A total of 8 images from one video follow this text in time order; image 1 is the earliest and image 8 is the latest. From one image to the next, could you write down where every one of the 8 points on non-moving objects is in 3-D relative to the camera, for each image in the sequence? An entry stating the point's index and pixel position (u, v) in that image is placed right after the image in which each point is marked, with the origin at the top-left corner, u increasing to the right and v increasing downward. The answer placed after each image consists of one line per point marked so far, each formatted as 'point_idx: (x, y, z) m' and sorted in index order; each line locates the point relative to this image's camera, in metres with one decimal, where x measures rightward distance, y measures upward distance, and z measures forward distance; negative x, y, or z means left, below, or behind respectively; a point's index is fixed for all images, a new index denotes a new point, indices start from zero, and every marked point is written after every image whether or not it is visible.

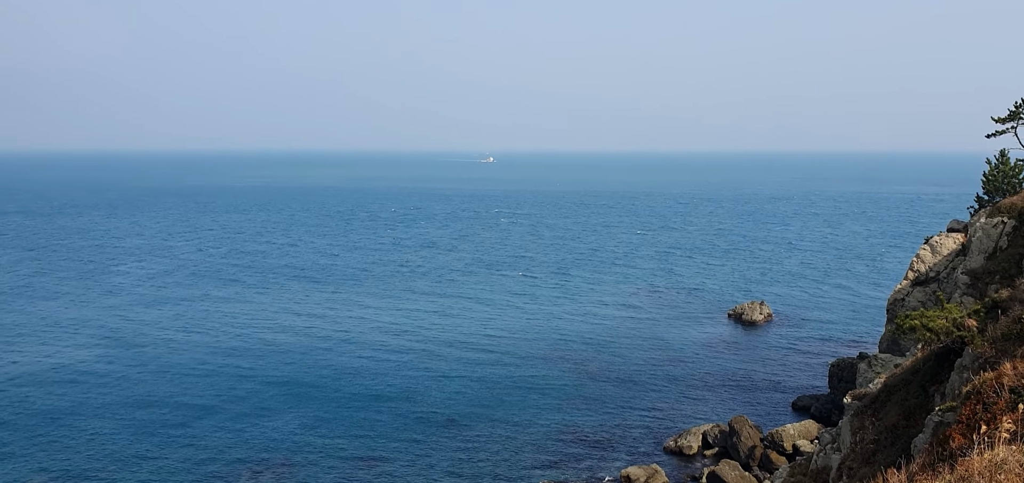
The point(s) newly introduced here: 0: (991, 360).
0: (+13.3, -3.3, +19.4) m
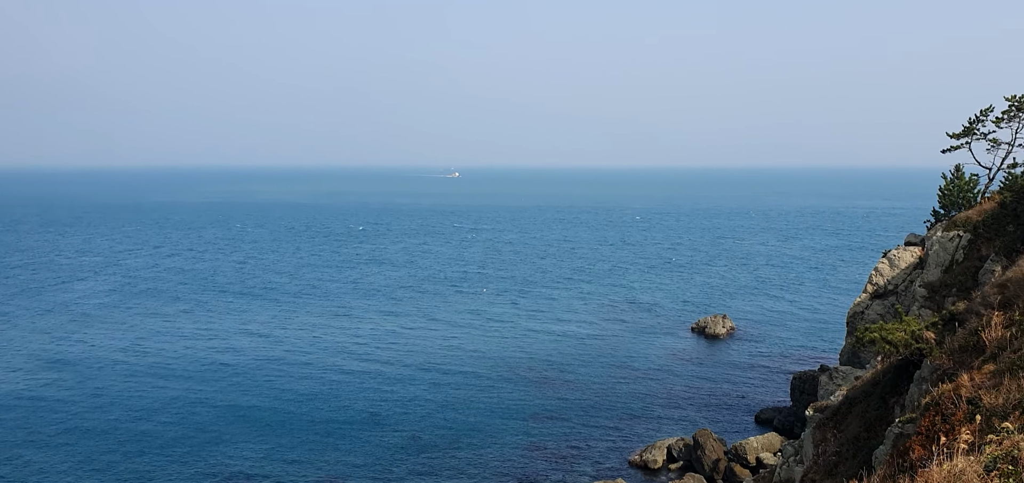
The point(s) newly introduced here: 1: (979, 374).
0: (+12.3, -3.7, +19.7) m
1: (+12.6, -3.6, +18.7) m
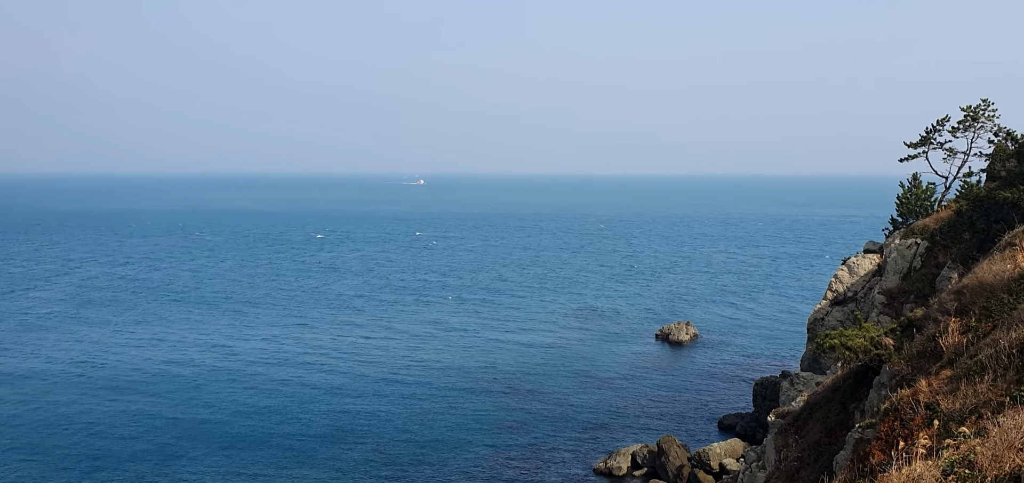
0: (+11.3, -3.9, +19.9) m
1: (+11.6, -3.8, +19.0) m
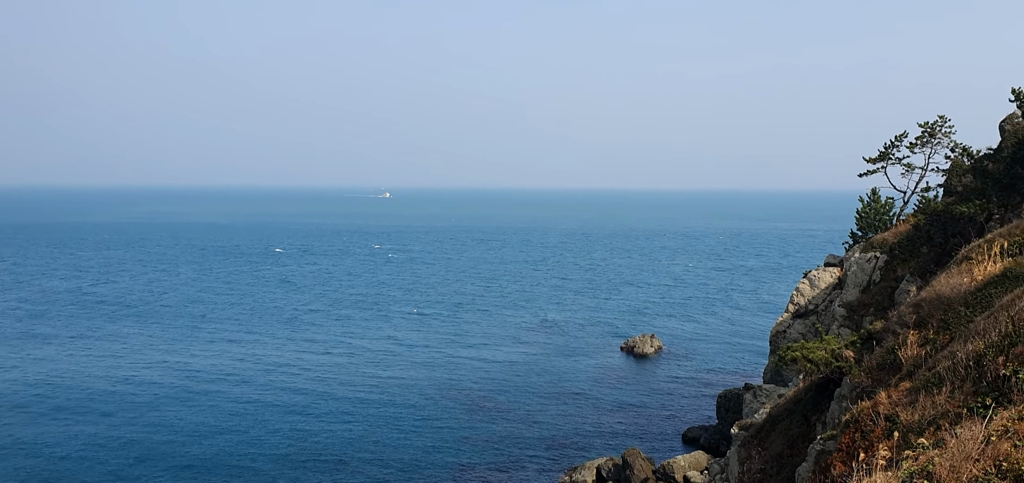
0: (+10.2, -4.3, +20.2) m
1: (+10.6, -4.1, +19.3) m
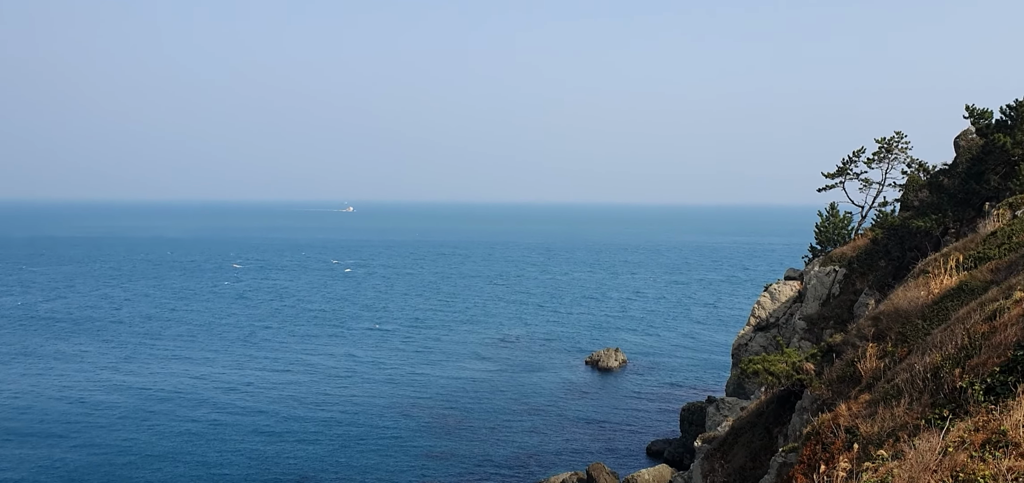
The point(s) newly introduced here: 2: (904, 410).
0: (+9.2, -4.7, +20.4) m
1: (+9.6, -4.5, +19.5) m
2: (+9.9, -4.3, +17.7) m
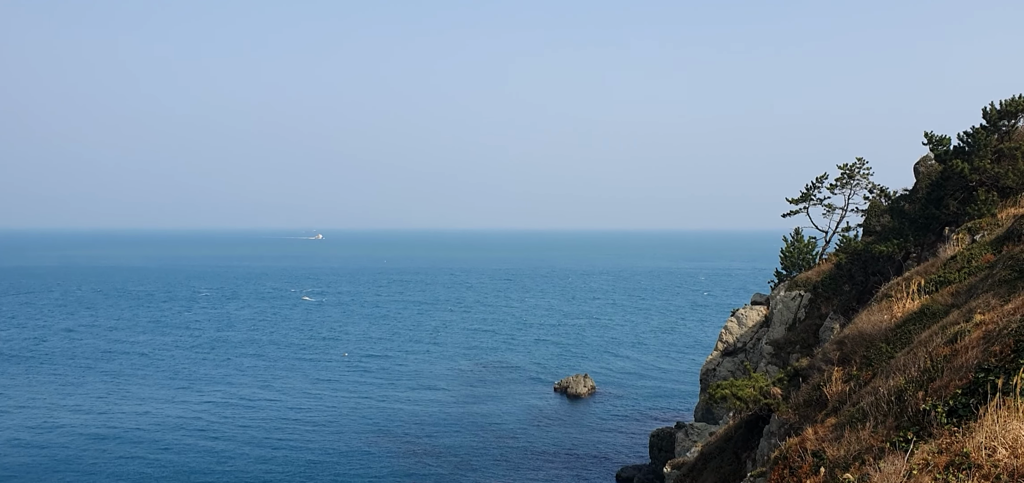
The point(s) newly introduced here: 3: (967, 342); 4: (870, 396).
0: (+8.3, -5.4, +20.6) m
1: (+8.7, -5.3, +19.7) m
2: (+9.1, -4.9, +17.9) m
3: (+11.7, -2.6, +18.0) m
4: (+9.8, -4.3, +19.2) m
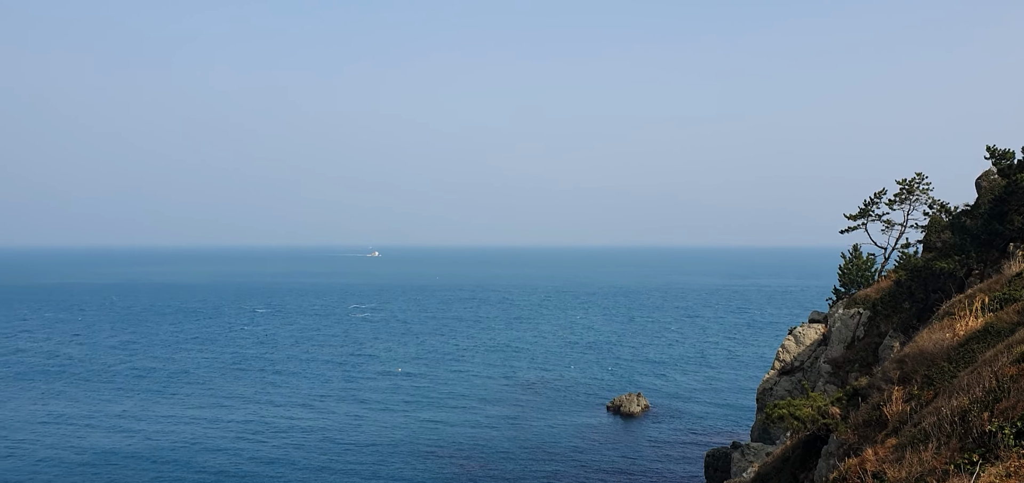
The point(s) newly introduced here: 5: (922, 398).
0: (+9.9, -5.9, +20.2) m
1: (+10.3, -5.8, +19.3) m
2: (+10.5, -5.4, +17.5) m
3: (+13.2, -3.1, +17.5) m
4: (+11.3, -4.7, +18.8) m
5: (+11.6, -4.5, +19.8) m
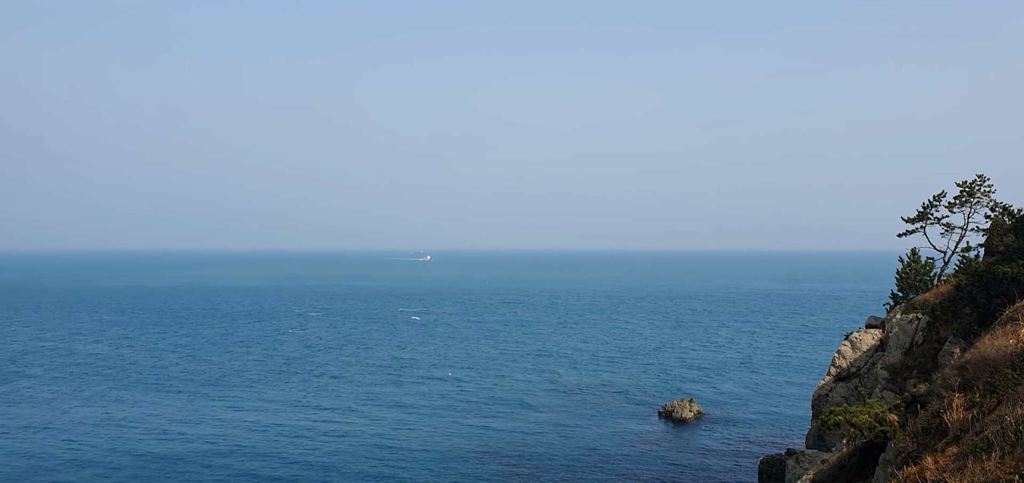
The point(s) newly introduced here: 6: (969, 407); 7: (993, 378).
0: (+11.4, -6.0, +19.8) m
1: (+11.7, -5.9, +18.9) m
2: (+11.9, -5.6, +17.1) m
3: (+14.5, -3.2, +17.0) m
4: (+12.7, -4.9, +18.3) m
5: (+13.1, -4.6, +19.3) m
6: (+12.9, -4.7, +19.8) m
7: (+13.7, -3.9, +19.8) m
